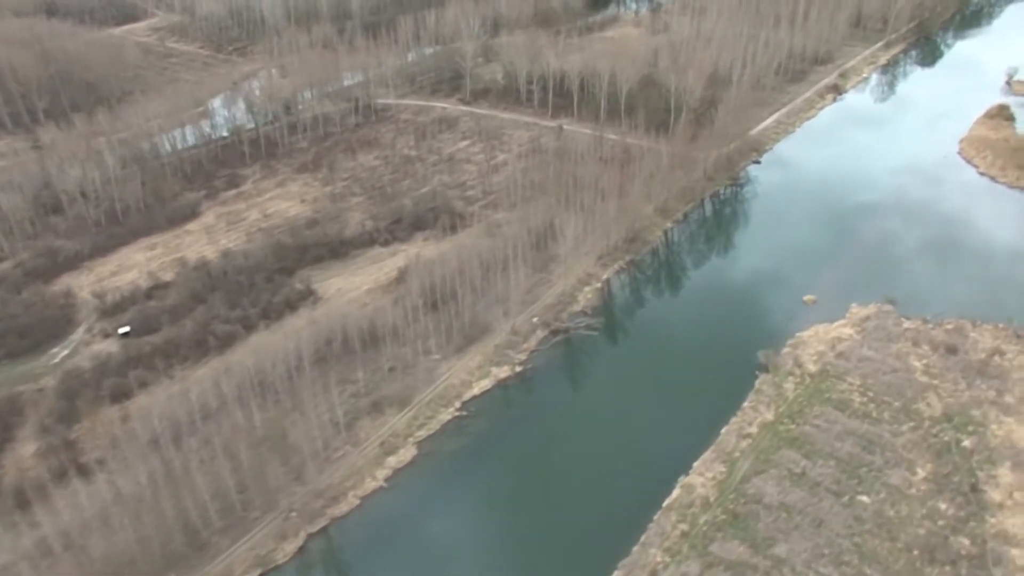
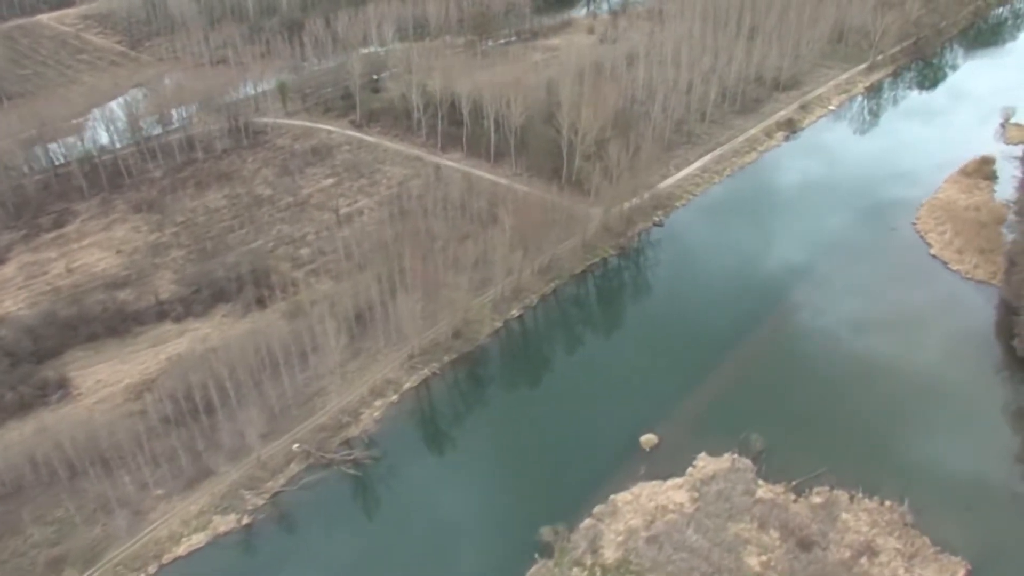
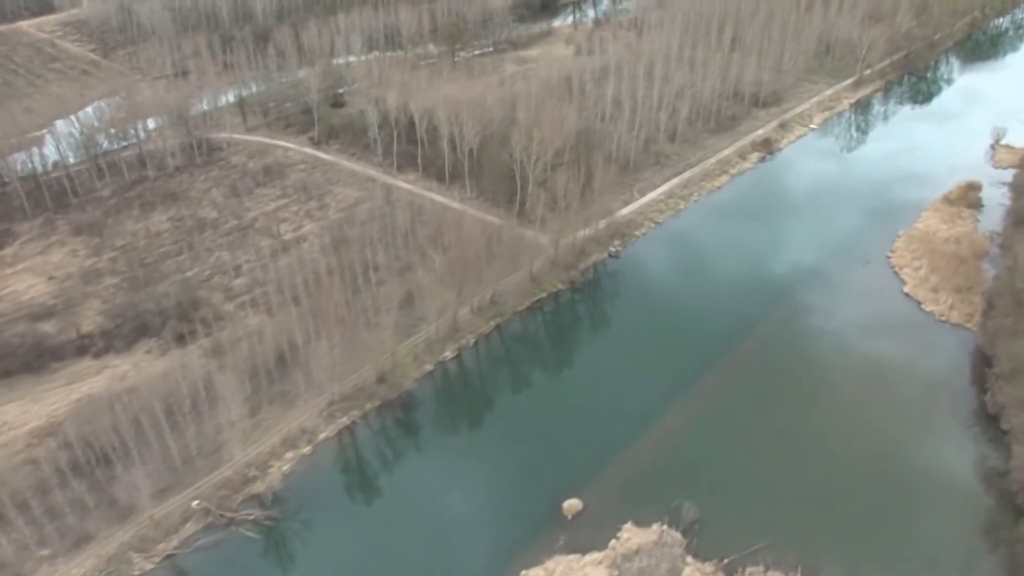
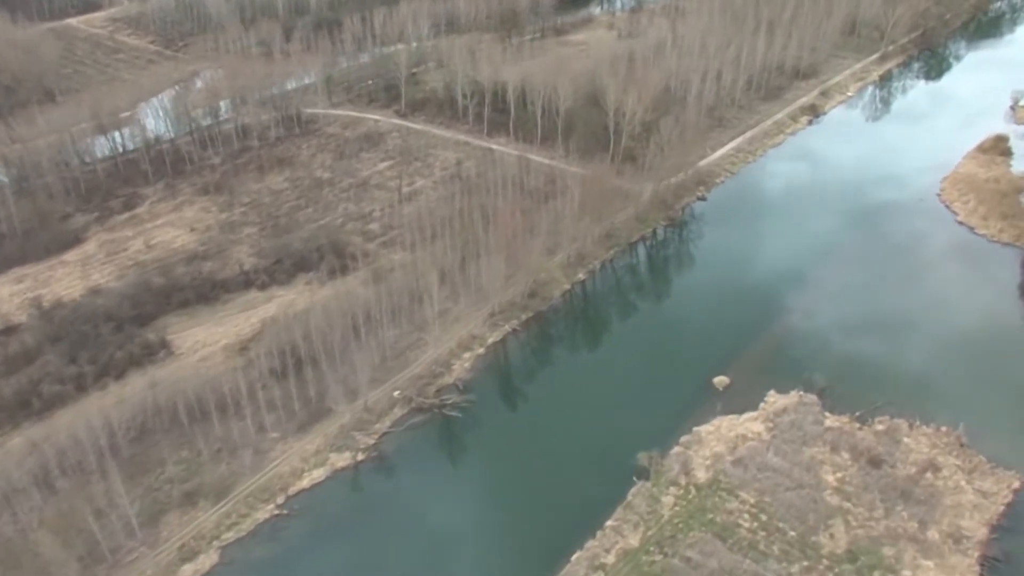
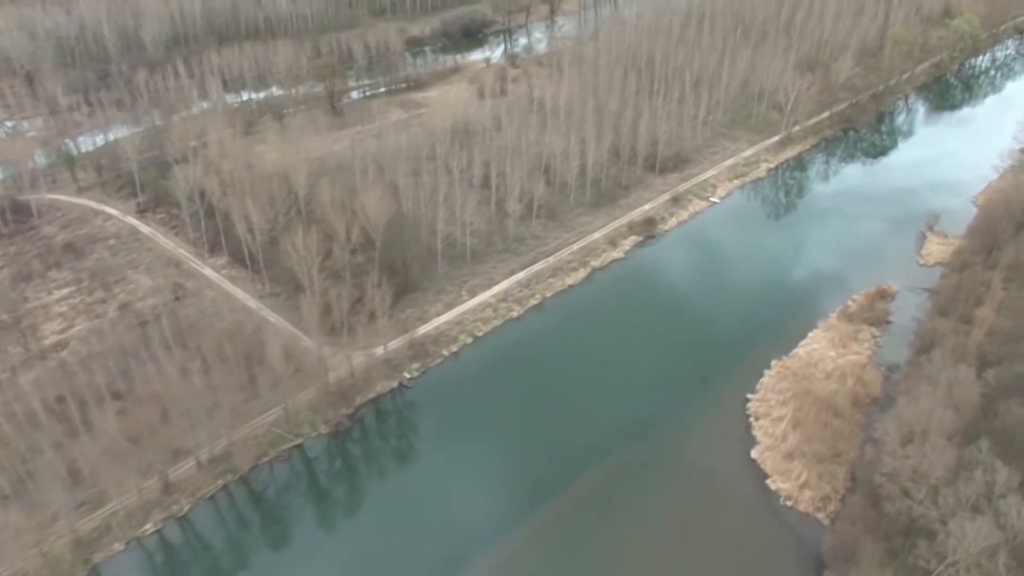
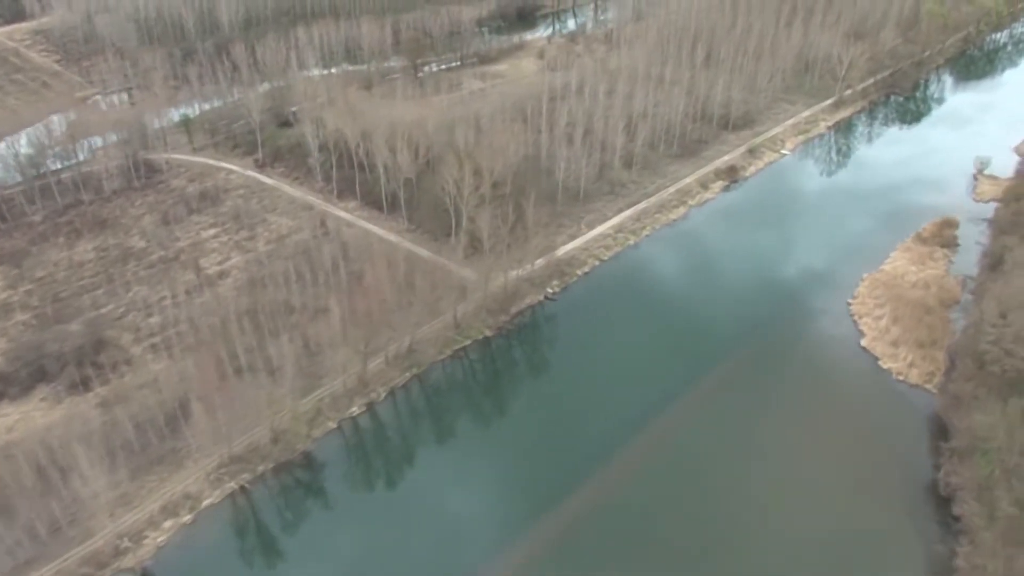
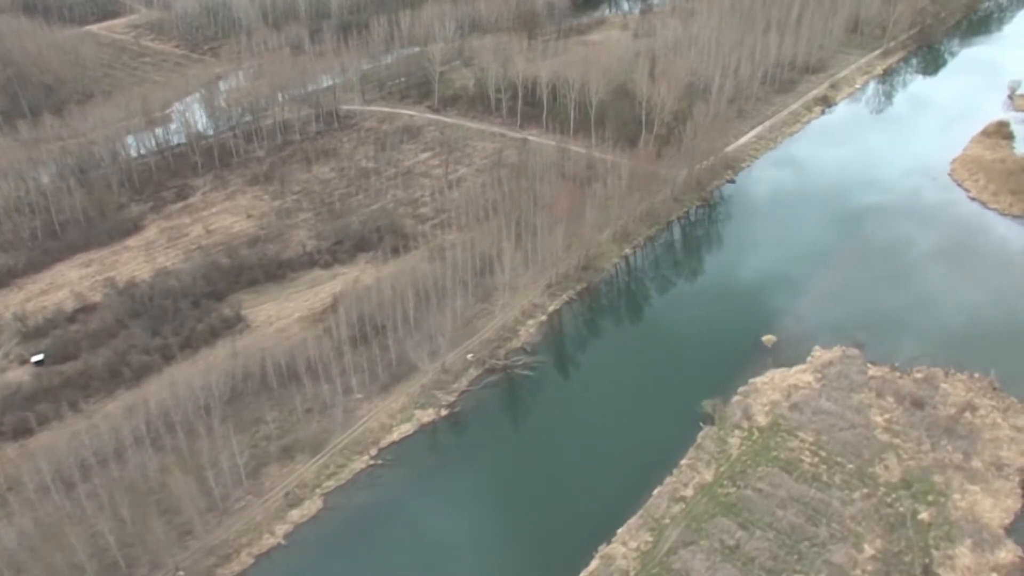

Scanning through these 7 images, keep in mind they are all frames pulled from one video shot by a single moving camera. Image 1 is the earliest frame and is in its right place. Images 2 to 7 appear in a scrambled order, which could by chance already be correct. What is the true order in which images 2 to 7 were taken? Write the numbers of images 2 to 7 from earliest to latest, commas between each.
7, 4, 2, 3, 6, 5
